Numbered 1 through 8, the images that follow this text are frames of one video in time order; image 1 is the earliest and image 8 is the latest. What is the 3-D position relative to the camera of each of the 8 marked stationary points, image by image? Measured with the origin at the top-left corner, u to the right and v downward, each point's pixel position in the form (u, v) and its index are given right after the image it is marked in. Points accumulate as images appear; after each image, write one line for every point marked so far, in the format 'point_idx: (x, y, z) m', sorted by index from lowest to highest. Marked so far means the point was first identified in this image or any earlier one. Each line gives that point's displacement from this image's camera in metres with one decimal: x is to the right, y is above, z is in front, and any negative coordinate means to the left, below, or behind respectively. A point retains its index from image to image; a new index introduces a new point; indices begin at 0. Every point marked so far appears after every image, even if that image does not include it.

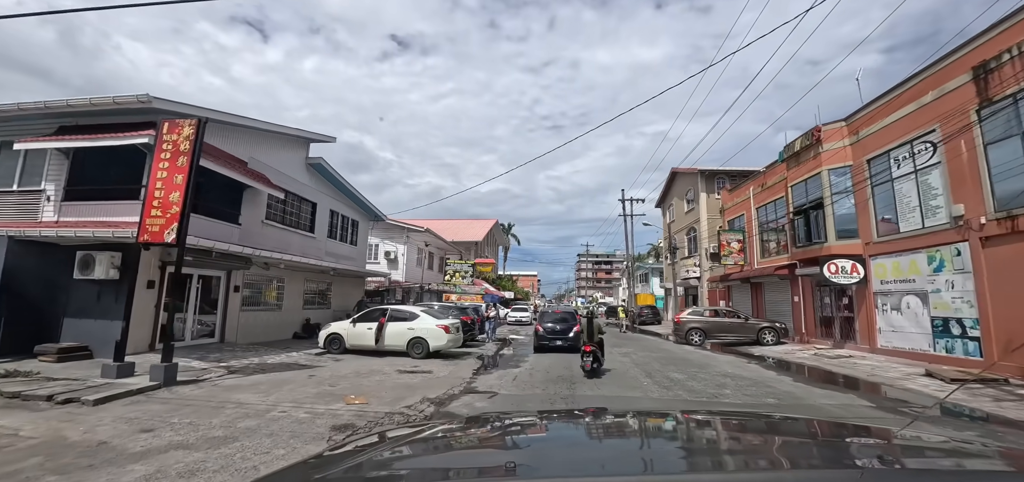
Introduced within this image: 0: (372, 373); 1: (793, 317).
0: (-3.3, -3.2, +10.0) m
1: (+12.4, -3.3, +18.5) m
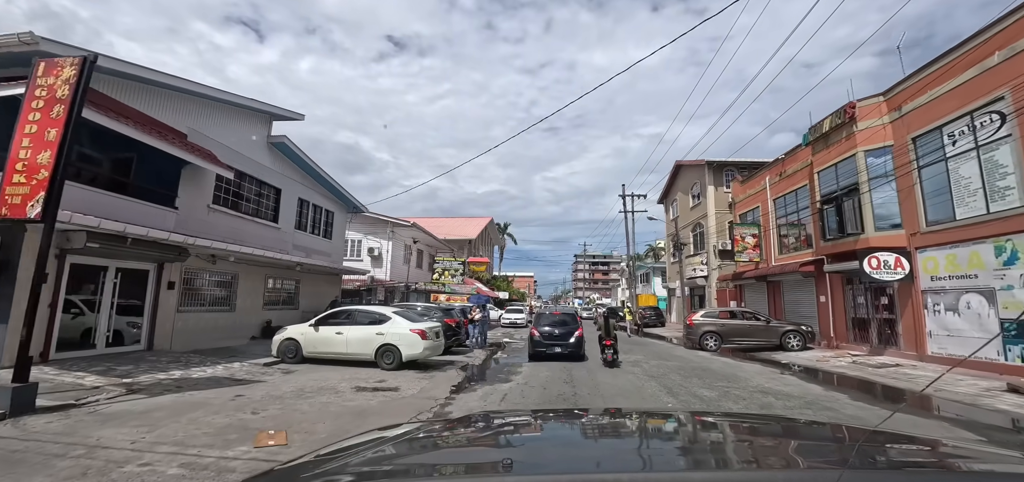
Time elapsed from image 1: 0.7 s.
0: (-3.6, -2.8, +7.9) m
1: (+12.1, -3.0, +16.5) m
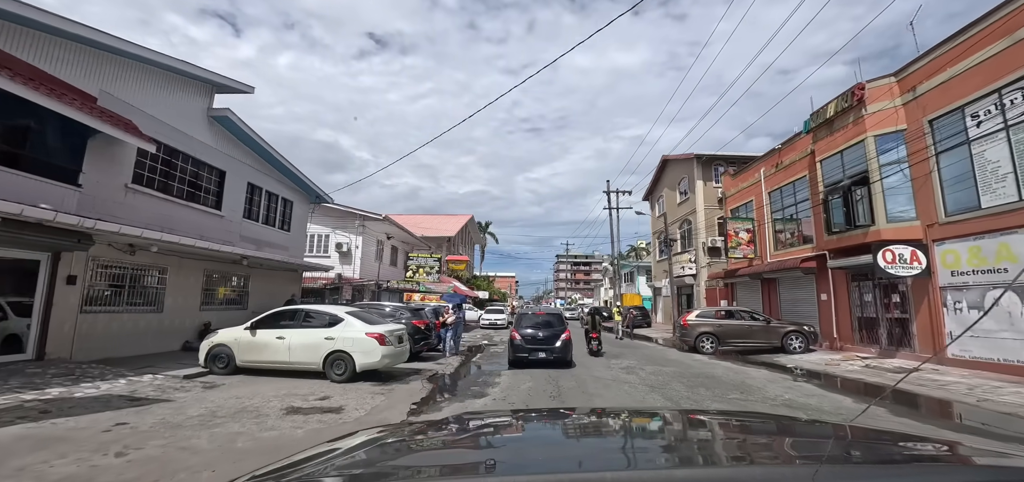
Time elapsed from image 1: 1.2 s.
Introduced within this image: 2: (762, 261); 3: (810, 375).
0: (-3.9, -2.5, +6.1) m
1: (+11.4, -2.8, +15.4) m
2: (+11.5, -0.9, +19.3) m
3: (+8.8, -4.0, +12.5) m
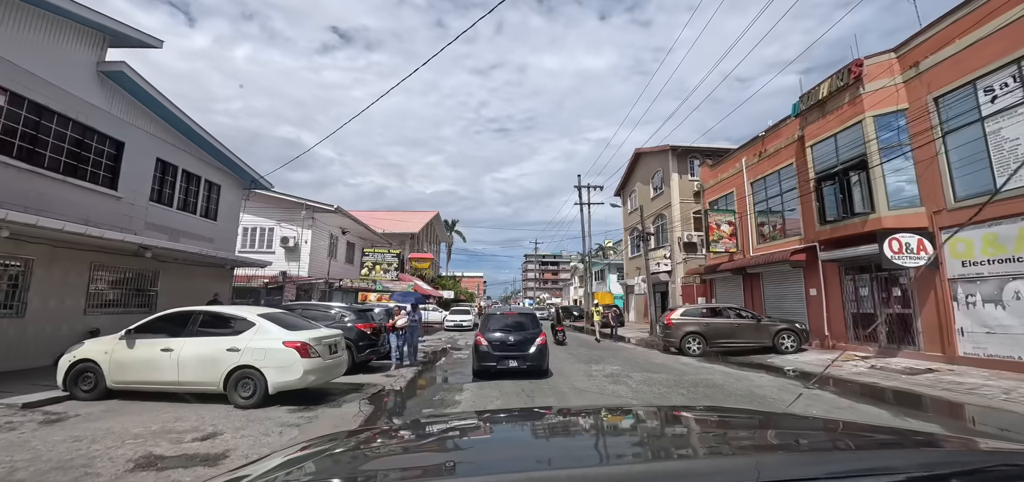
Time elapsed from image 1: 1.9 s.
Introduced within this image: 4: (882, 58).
0: (-4.3, -2.2, +4.0) m
1: (+10.3, -2.5, +14.4) m
2: (+10.1, -0.6, +18.3) m
3: (+7.9, -3.7, +11.3) m
4: (+10.5, +5.2, +11.9) m
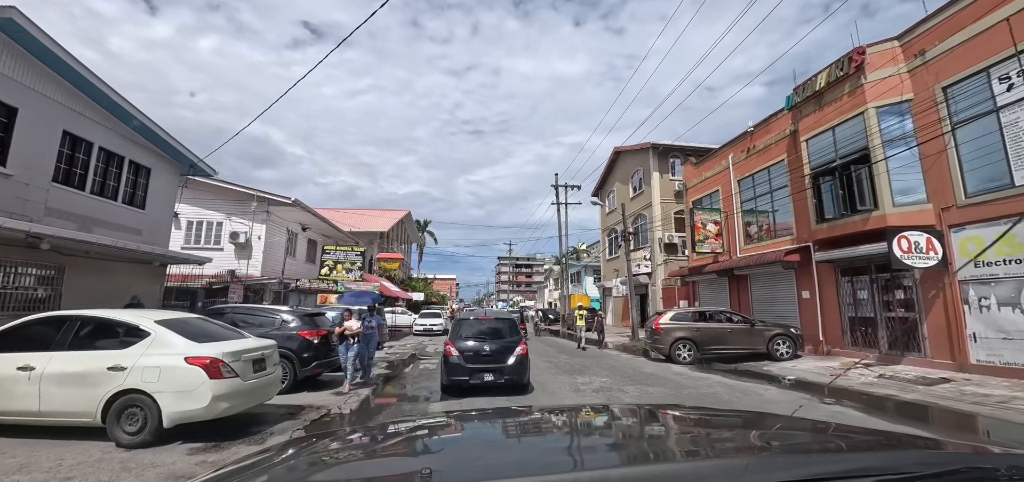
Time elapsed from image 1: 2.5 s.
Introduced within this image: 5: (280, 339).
0: (-4.4, -2.0, +2.3) m
1: (+9.5, -2.5, +13.7) m
2: (+9.1, -0.7, +17.6) m
3: (+7.3, -3.6, +10.4) m
4: (+9.9, +5.2, +11.2) m
5: (-4.2, -1.8, +7.6) m
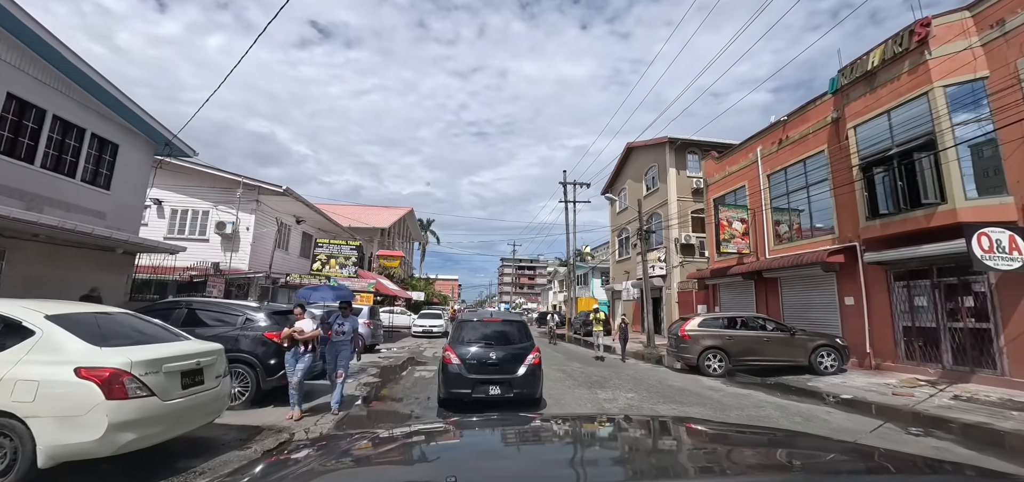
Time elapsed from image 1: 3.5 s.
0: (-4.2, -1.6, +1.0) m
1: (+9.7, -2.5, +12.2) m
2: (+9.4, -0.7, +16.1) m
3: (+7.5, -3.5, +8.9) m
4: (+10.3, +5.2, +9.8) m
5: (-4.0, -1.5, +6.2) m
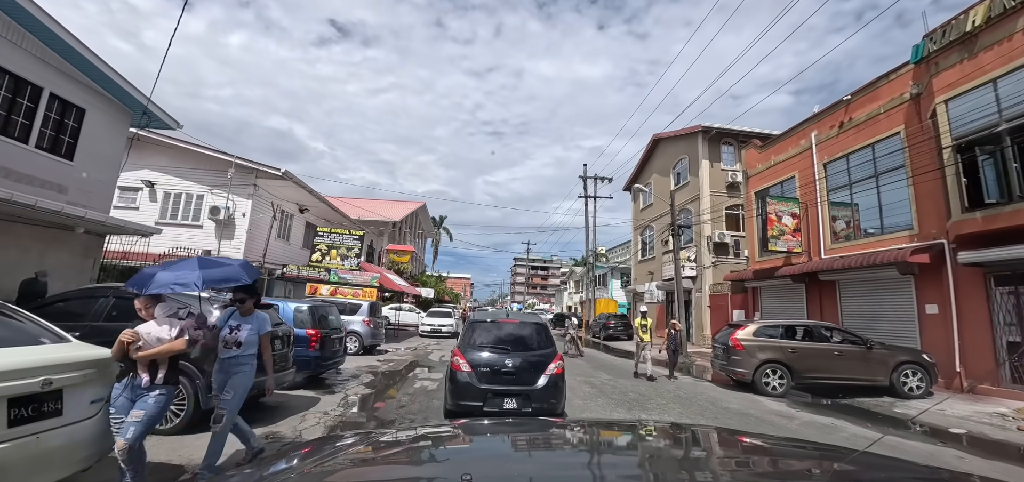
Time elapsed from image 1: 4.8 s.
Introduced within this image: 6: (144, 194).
0: (-4.0, -1.3, -0.6) m
1: (+10.2, -2.4, +10.3) m
2: (+10.0, -0.6, +14.2) m
3: (+7.9, -3.4, +7.1) m
4: (+10.8, +5.3, +7.8) m
5: (-3.7, -1.1, +4.7) m
6: (-14.3, +1.8, +16.3) m
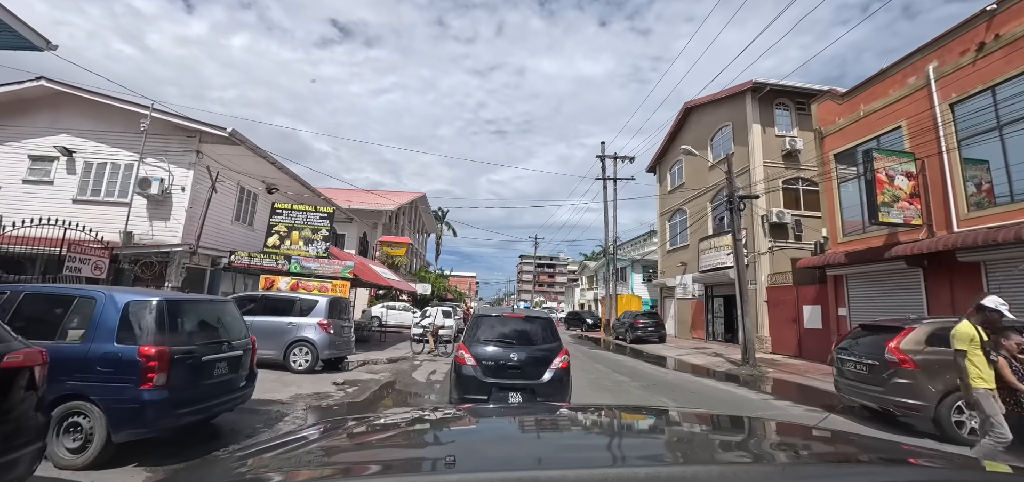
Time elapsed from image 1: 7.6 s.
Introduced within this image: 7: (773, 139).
0: (-3.8, -0.7, -4.1) m
1: (+10.5, -1.6, +6.6) m
2: (+10.4, +0.2, +10.5) m
3: (+8.2, -2.7, +3.4) m
4: (+11.1, +6.0, +4.1) m
5: (-3.4, -0.5, +1.2) m
6: (-13.9, +2.4, +12.9) m
7: (+10.7, +4.1, +17.2) m
